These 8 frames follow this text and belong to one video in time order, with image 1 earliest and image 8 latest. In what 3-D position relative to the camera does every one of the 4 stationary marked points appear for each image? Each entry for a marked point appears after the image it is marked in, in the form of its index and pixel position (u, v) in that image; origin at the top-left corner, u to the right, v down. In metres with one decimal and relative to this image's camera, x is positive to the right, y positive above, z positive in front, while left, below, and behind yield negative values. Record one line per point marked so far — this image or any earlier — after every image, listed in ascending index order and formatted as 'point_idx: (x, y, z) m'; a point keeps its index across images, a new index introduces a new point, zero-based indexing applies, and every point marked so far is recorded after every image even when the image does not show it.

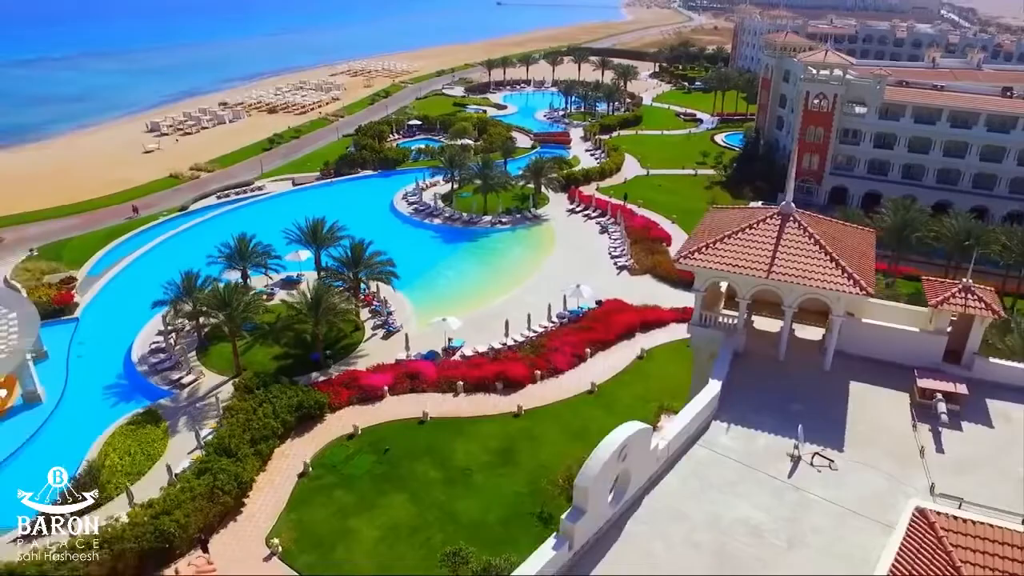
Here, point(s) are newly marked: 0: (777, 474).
0: (+5.6, -3.9, +16.6) m
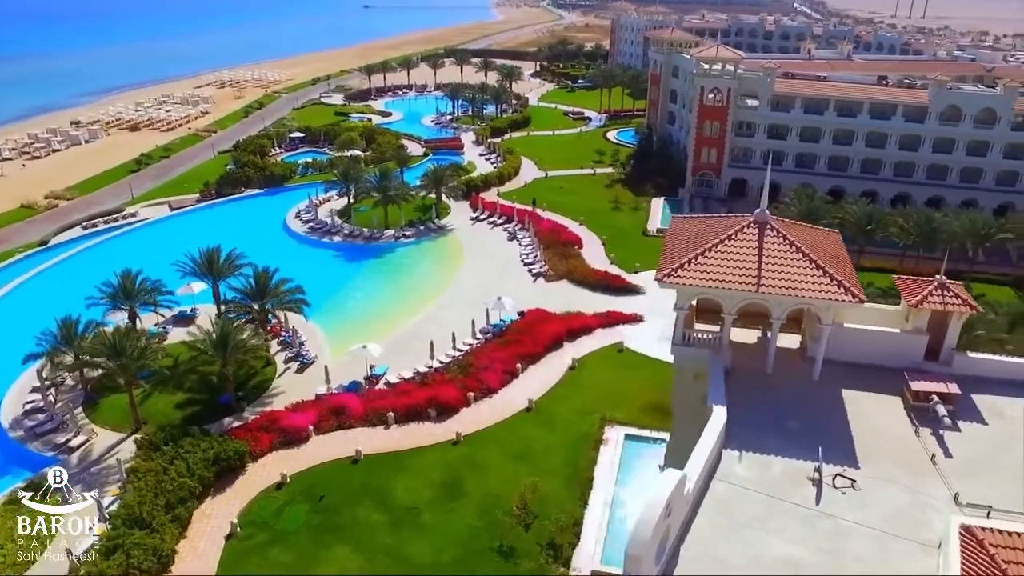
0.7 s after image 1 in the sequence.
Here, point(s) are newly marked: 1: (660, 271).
0: (+5.8, -4.2, +15.6) m
1: (+3.6, +0.3, +18.9) m
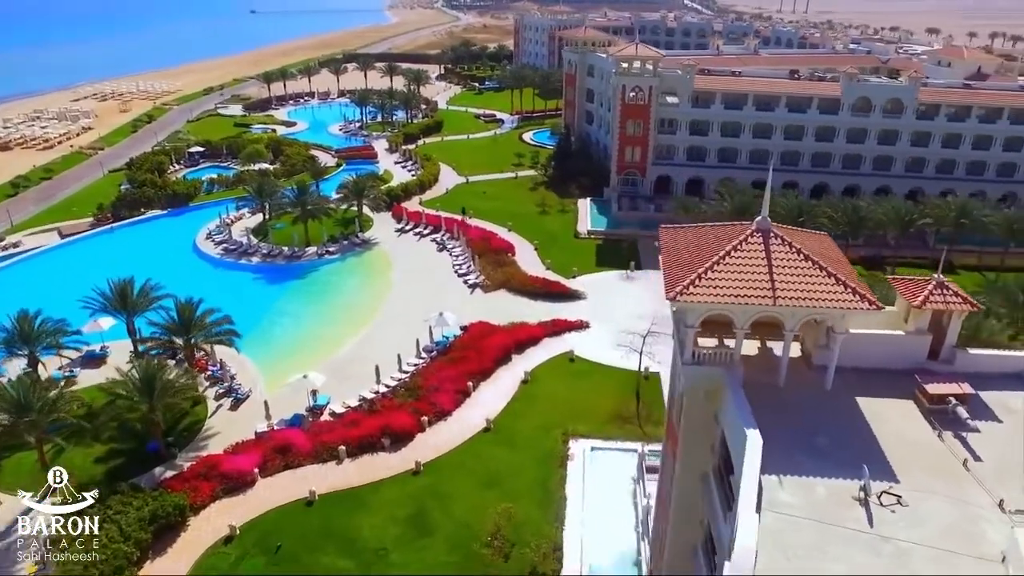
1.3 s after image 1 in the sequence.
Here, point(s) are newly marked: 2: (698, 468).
0: (+6.5, -4.4, +14.8) m
1: (+3.6, -0.1, +17.8) m
2: (+4.7, -4.5, +19.8) m
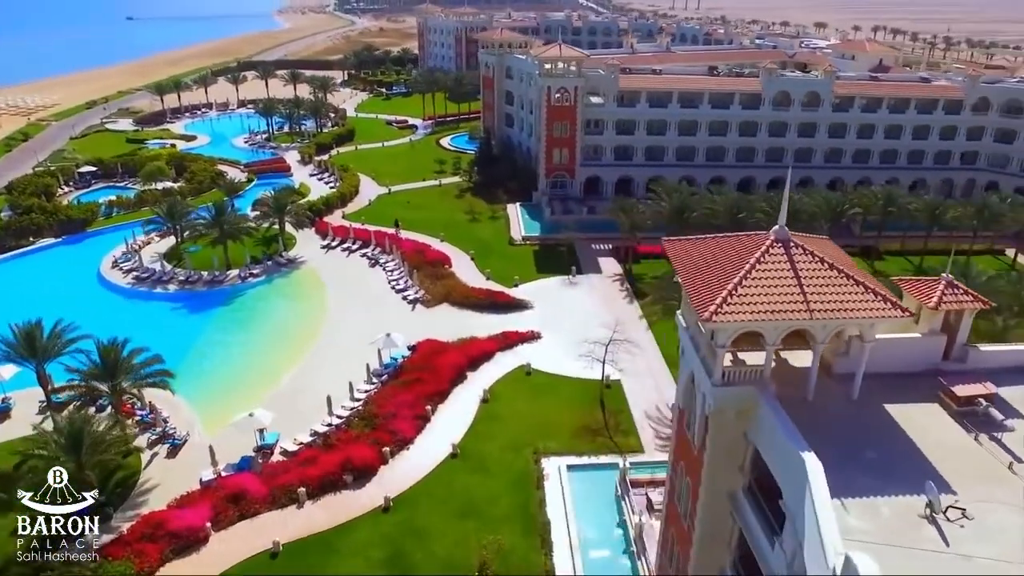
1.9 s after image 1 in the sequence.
0: (+7.6, -4.6, +14.1) m
1: (+4.0, -0.5, +16.7) m
2: (+5.1, -4.8, +18.9) m
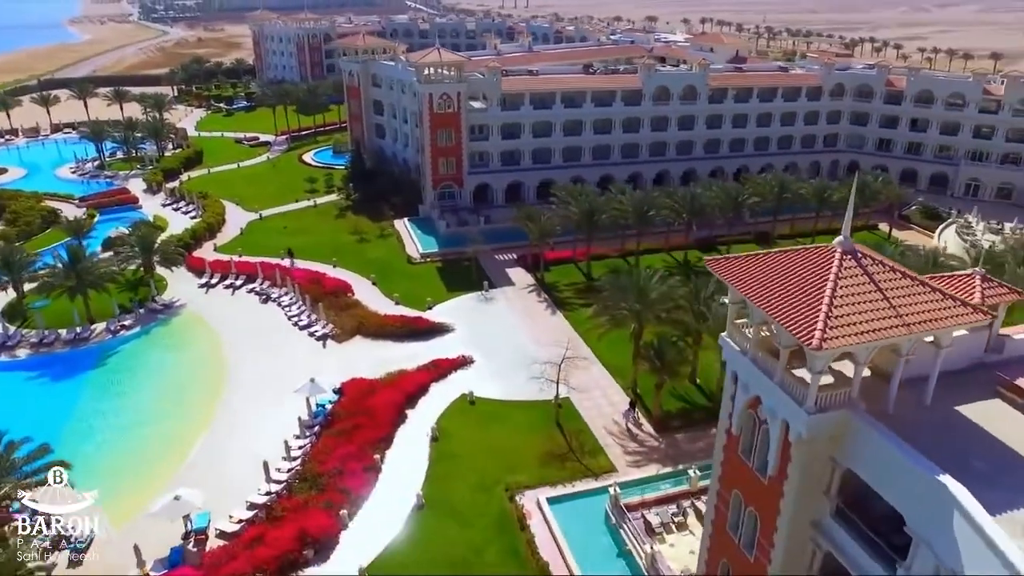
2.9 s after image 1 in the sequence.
0: (+10.0, -4.6, +13.5) m
1: (+5.6, -0.9, +15.3) m
2: (+6.7, -5.1, +17.7) m
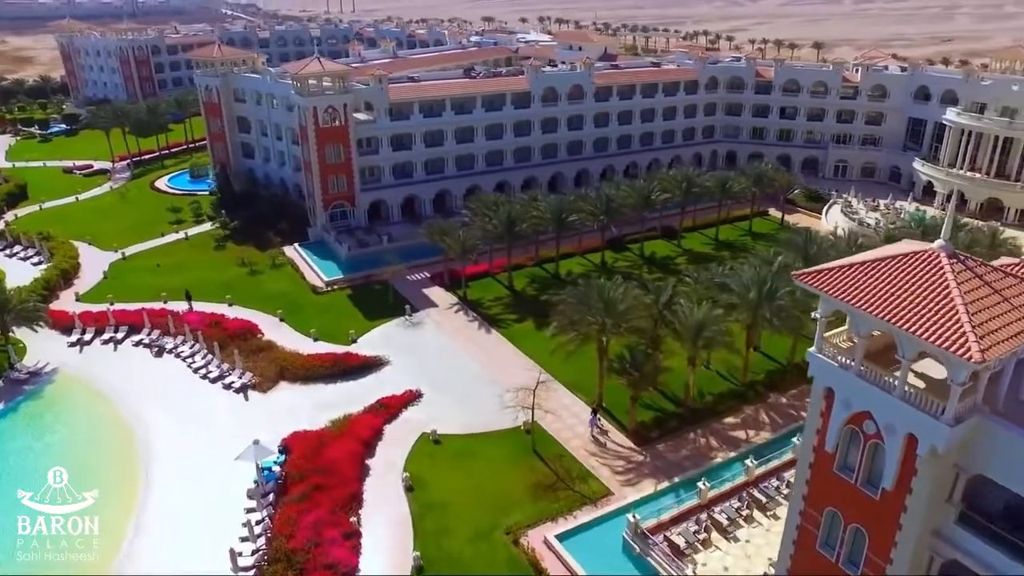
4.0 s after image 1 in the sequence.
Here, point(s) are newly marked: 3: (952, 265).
0: (+13.2, -4.3, +13.9) m
1: (+8.2, -1.1, +14.5) m
2: (+9.1, -5.2, +17.2) m
3: (+9.0, +0.6, +16.4) m
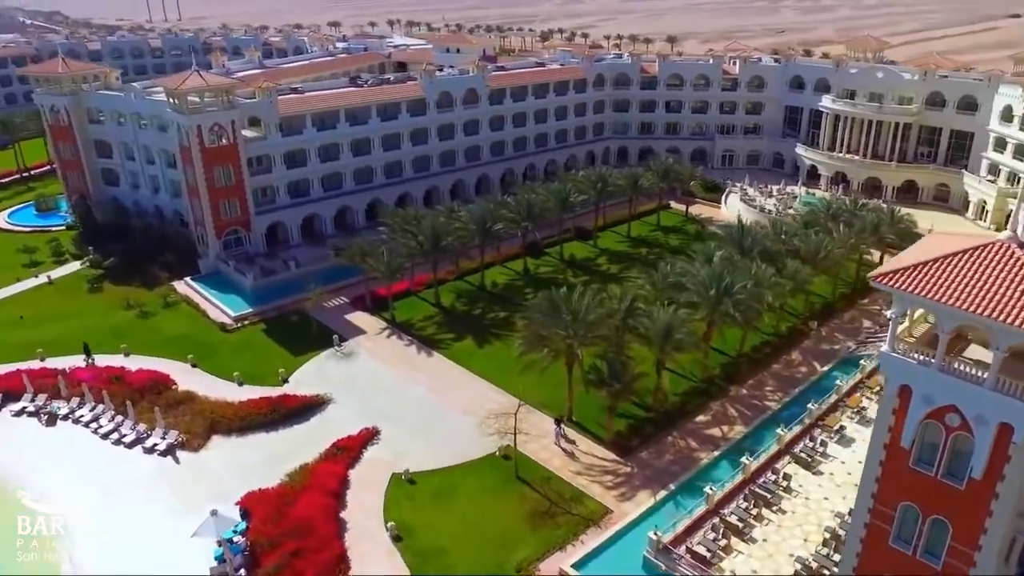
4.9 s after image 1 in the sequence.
0: (+15.8, -3.6, +15.0) m
1: (+10.4, -0.9, +14.6) m
2: (+11.1, -4.9, +17.4) m
3: (+10.6, +0.9, +16.6) m
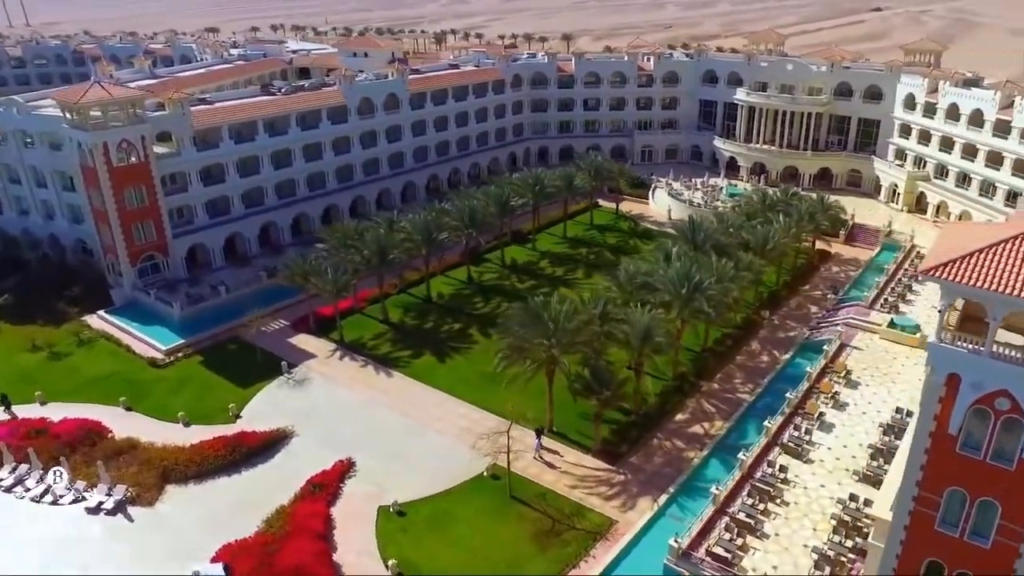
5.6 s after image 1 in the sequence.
0: (+17.4, -2.9, +16.3) m
1: (+12.1, -0.5, +15.1) m
2: (+12.6, -4.5, +18.0) m
3: (+11.8, +1.2, +17.1) m
